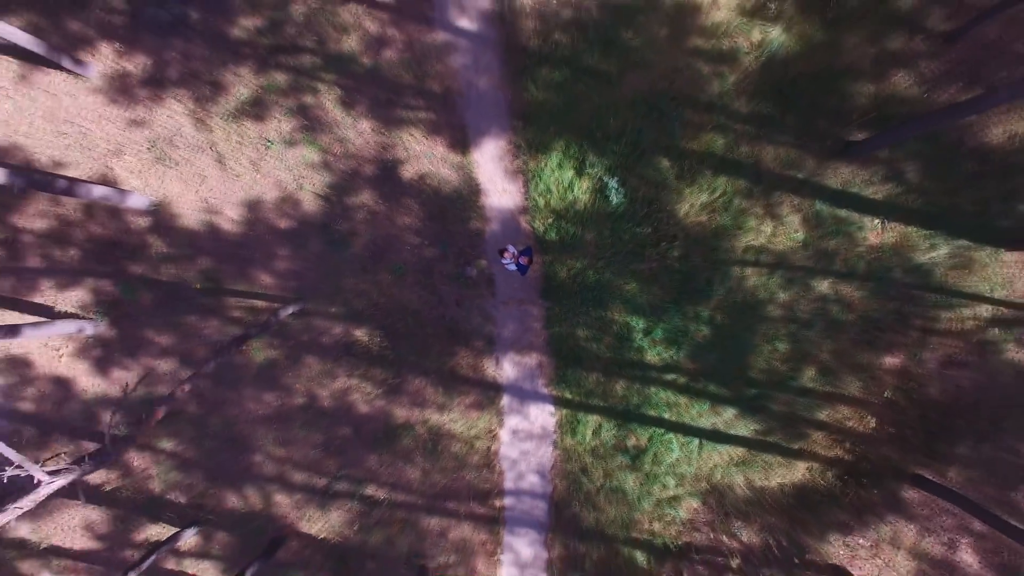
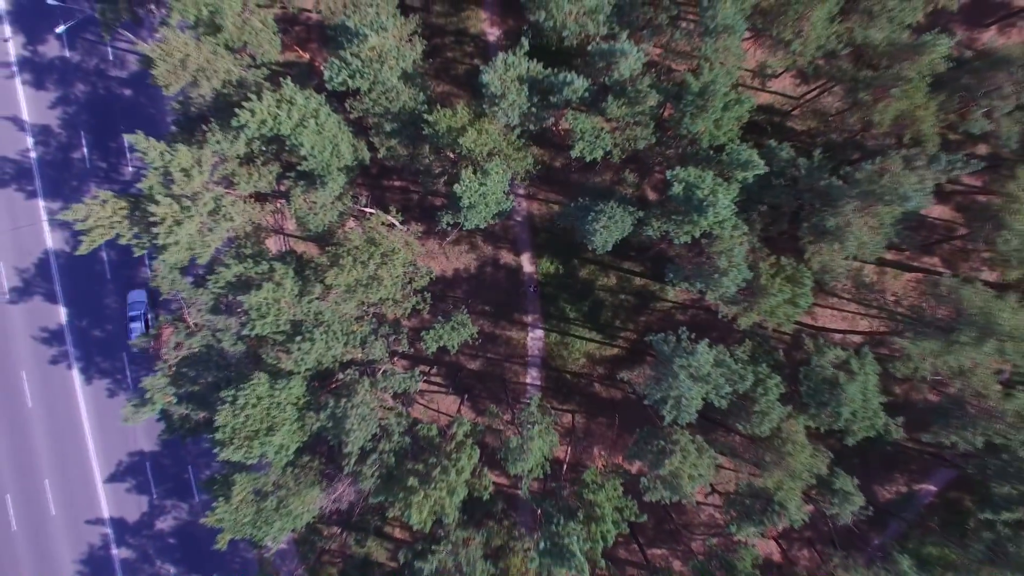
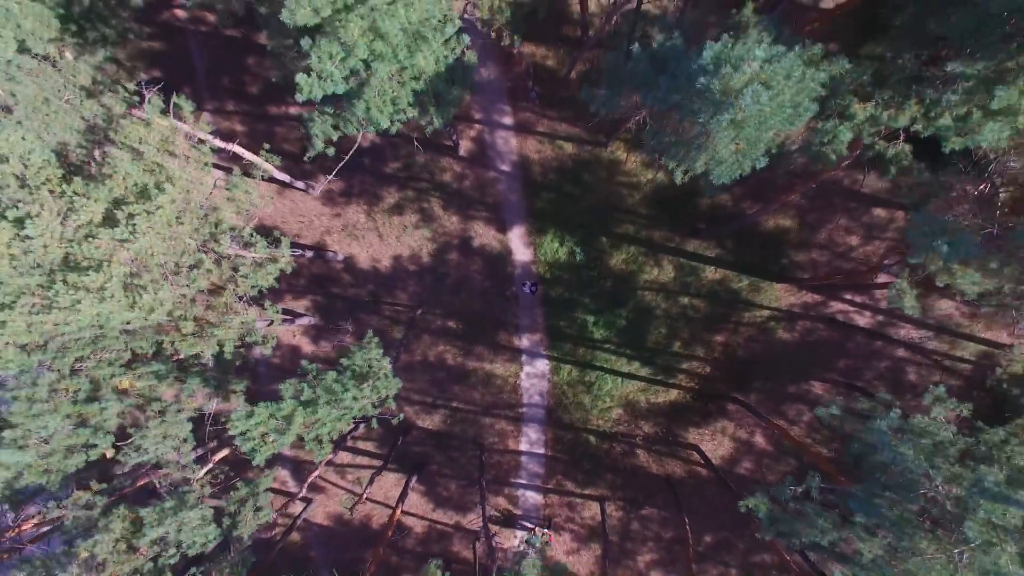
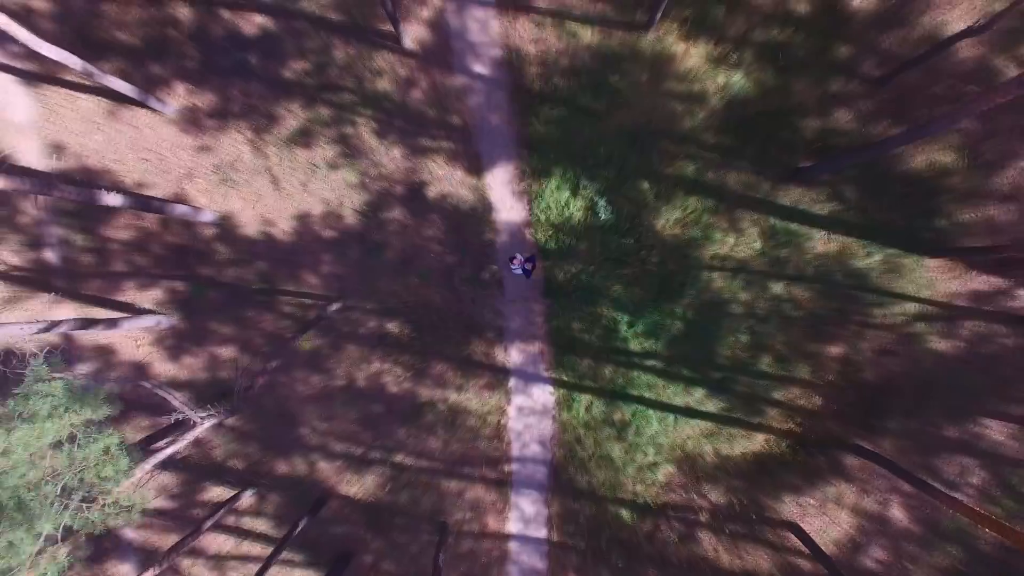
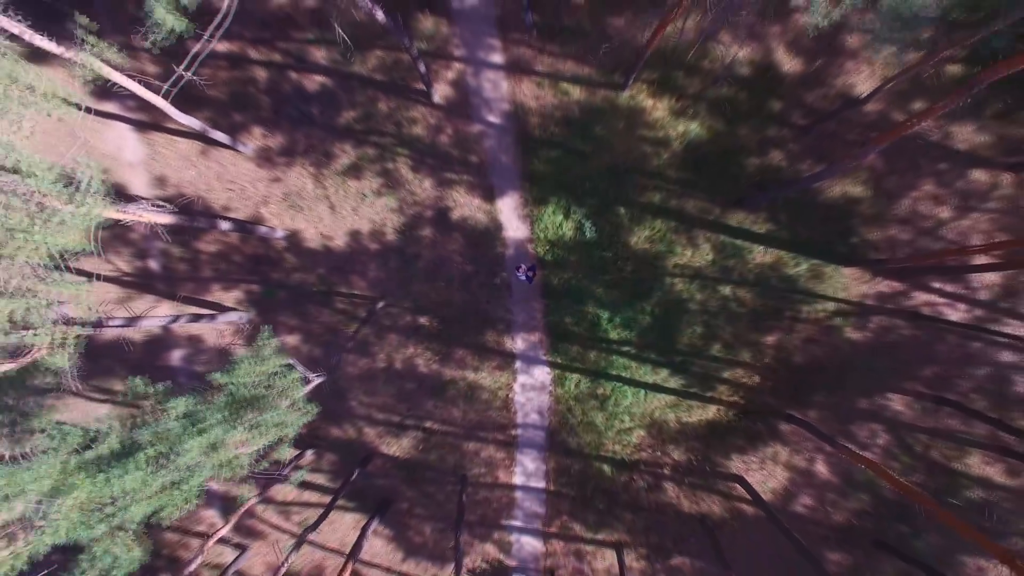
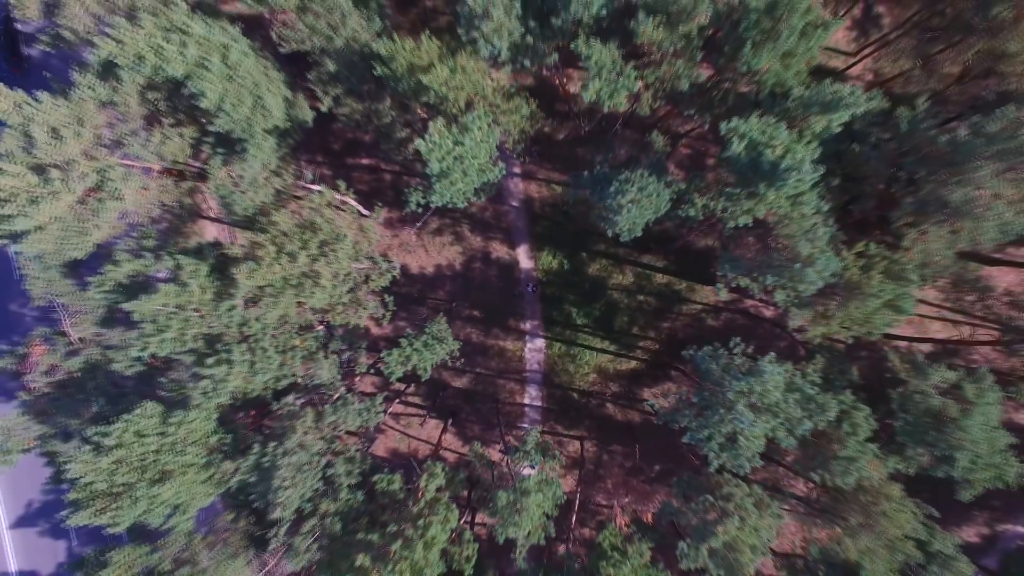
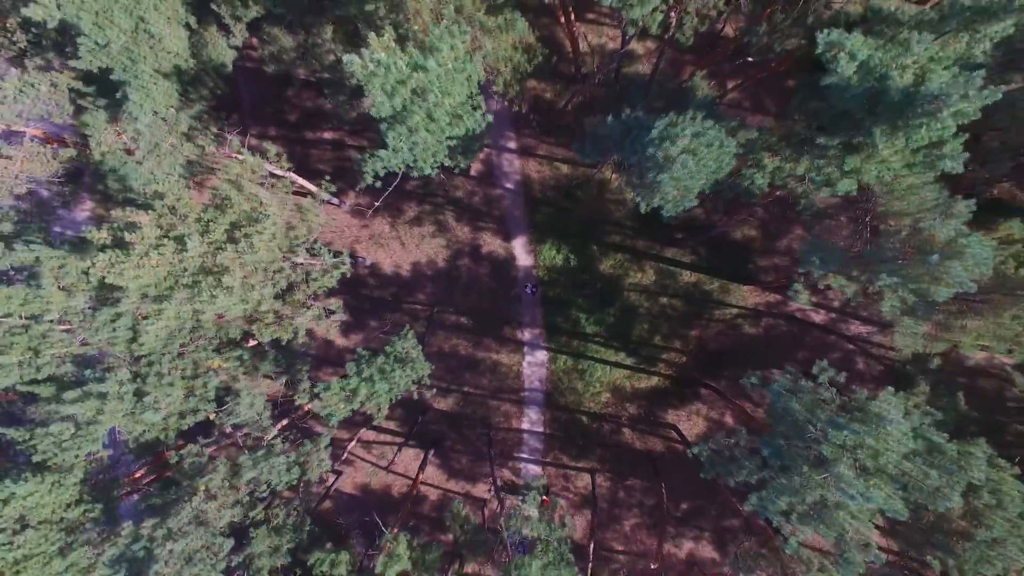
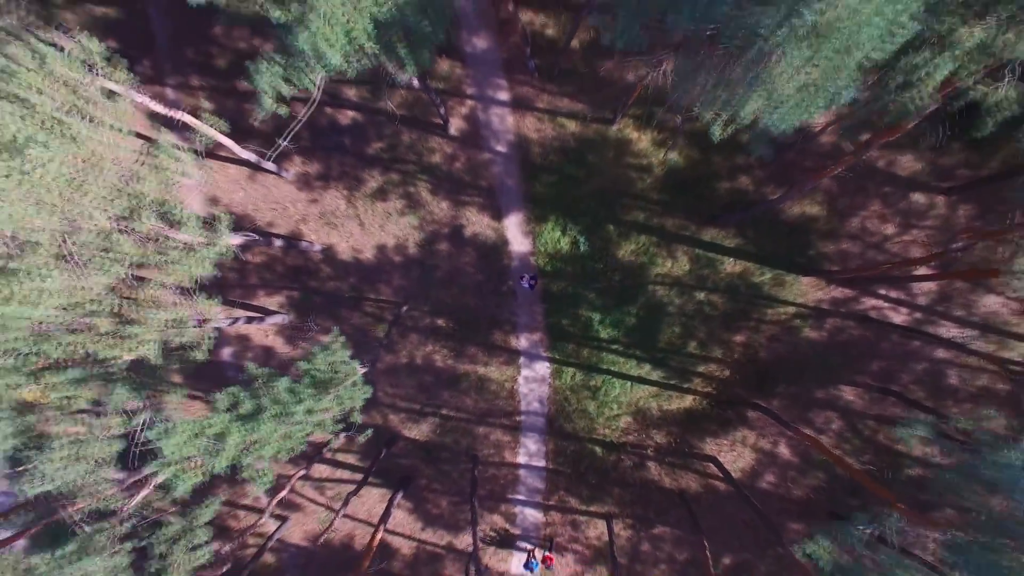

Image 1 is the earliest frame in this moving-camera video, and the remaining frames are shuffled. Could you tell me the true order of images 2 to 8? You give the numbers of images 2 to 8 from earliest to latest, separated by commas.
4, 5, 8, 3, 7, 6, 2
